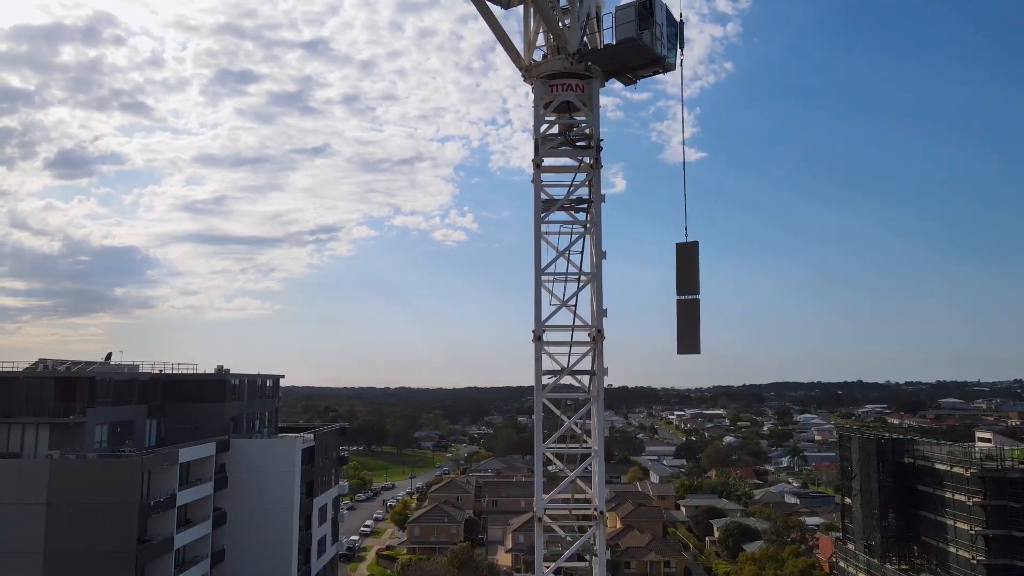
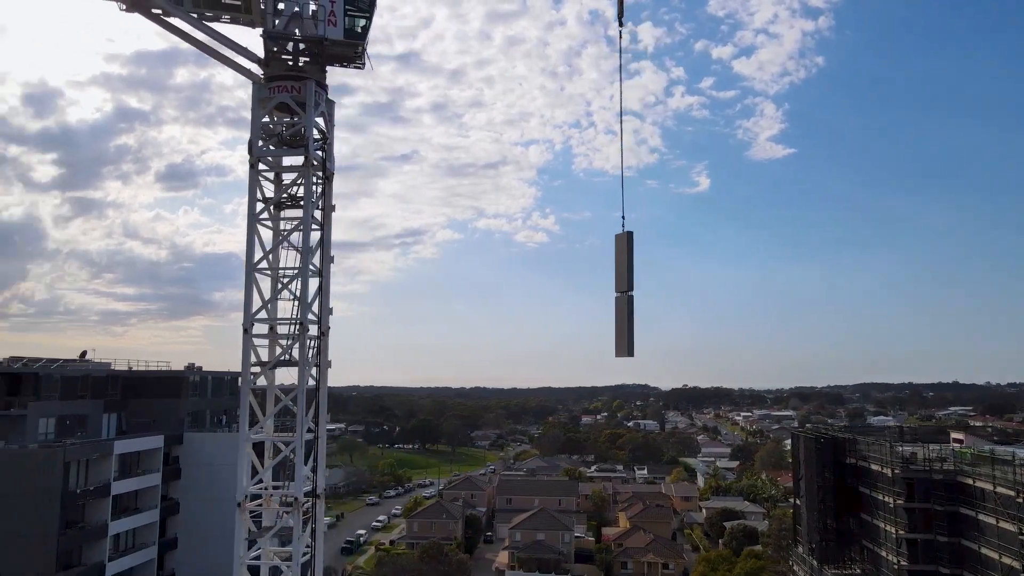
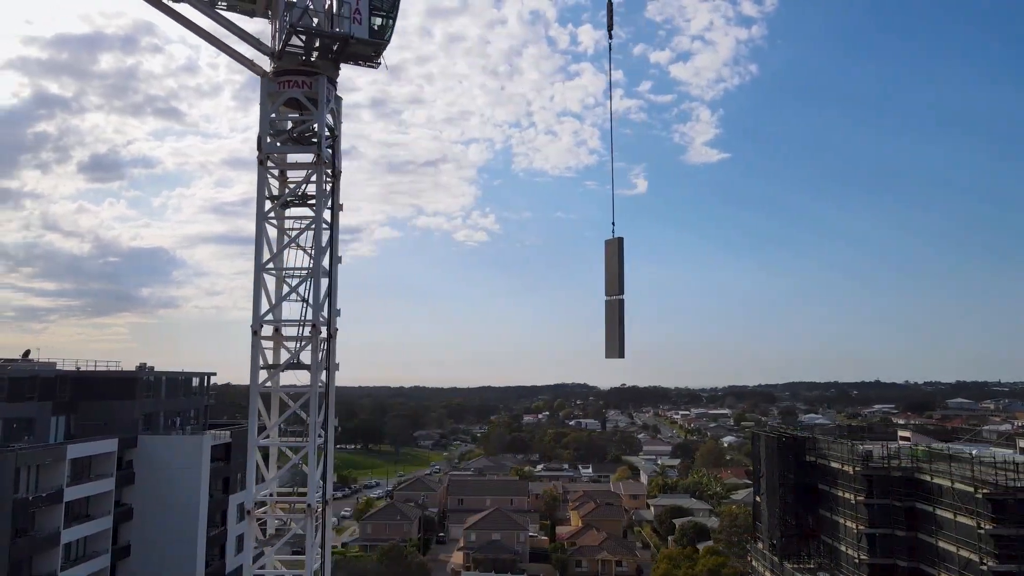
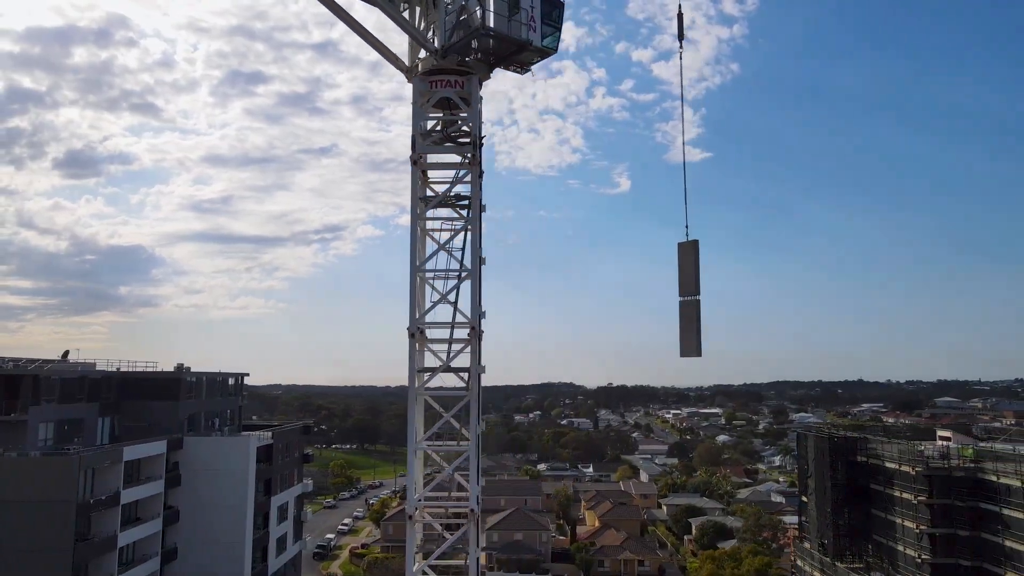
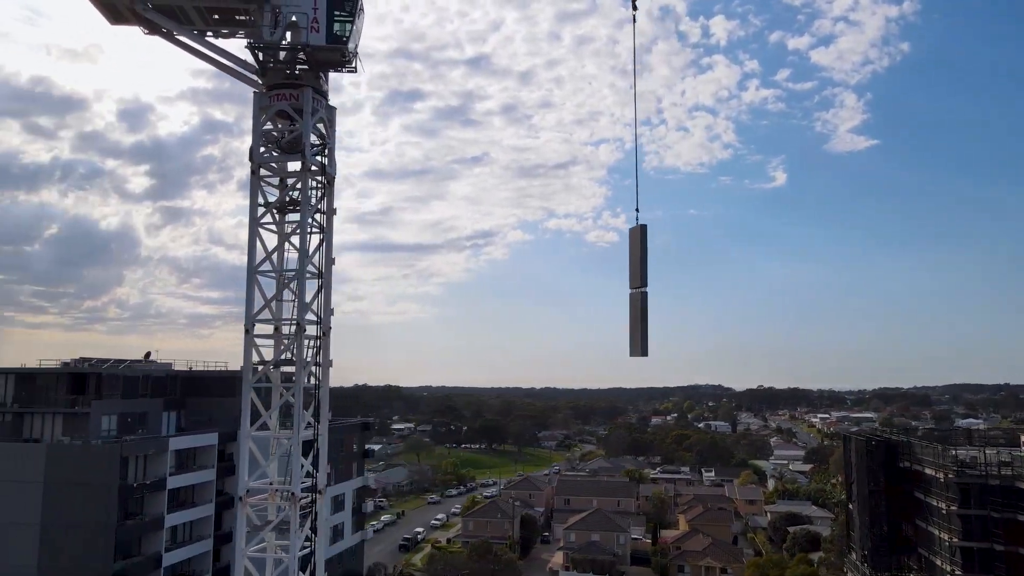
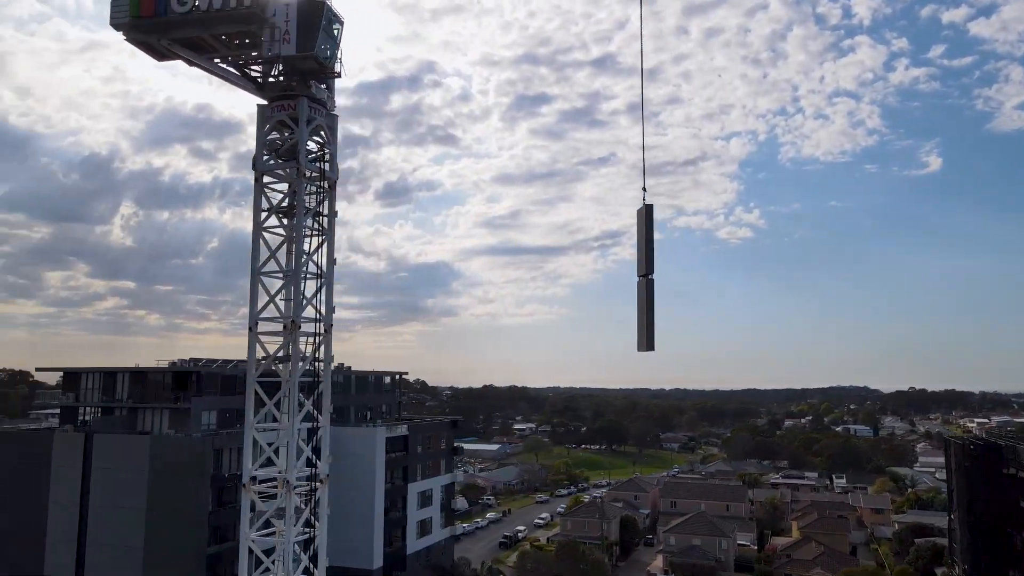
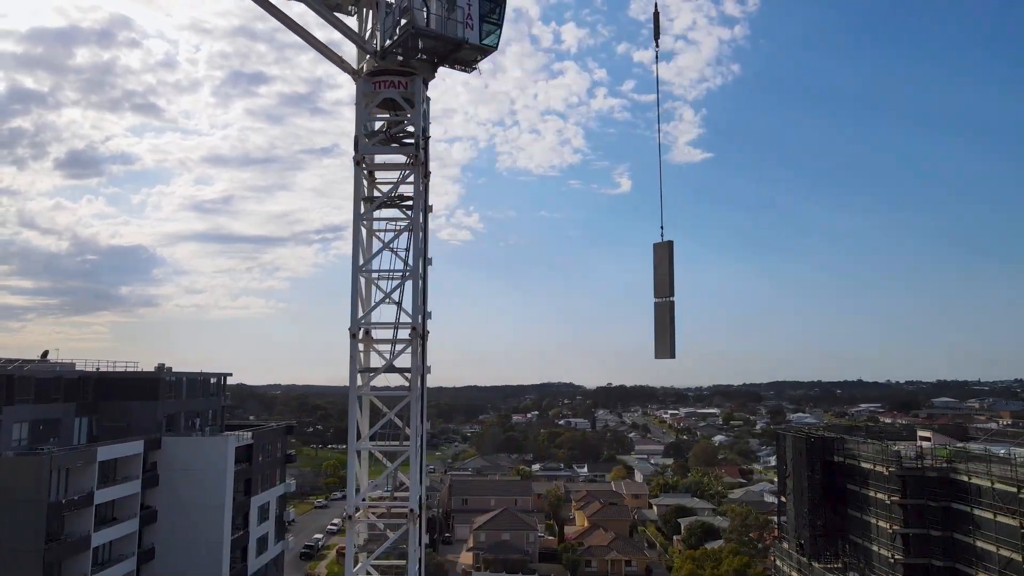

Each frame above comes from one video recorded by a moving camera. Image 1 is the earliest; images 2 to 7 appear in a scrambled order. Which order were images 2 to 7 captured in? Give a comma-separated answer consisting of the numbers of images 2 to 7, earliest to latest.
4, 7, 3, 2, 5, 6
